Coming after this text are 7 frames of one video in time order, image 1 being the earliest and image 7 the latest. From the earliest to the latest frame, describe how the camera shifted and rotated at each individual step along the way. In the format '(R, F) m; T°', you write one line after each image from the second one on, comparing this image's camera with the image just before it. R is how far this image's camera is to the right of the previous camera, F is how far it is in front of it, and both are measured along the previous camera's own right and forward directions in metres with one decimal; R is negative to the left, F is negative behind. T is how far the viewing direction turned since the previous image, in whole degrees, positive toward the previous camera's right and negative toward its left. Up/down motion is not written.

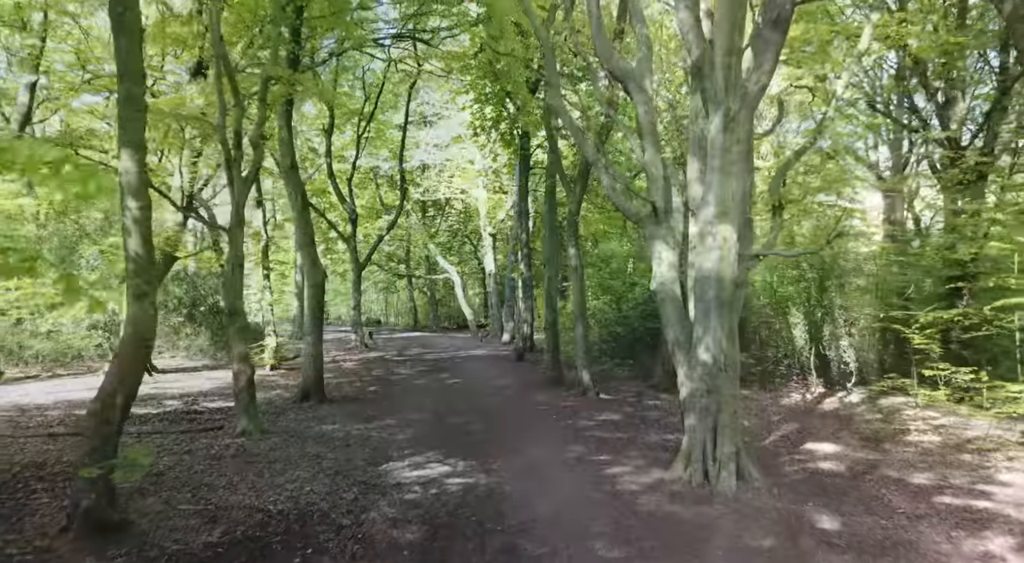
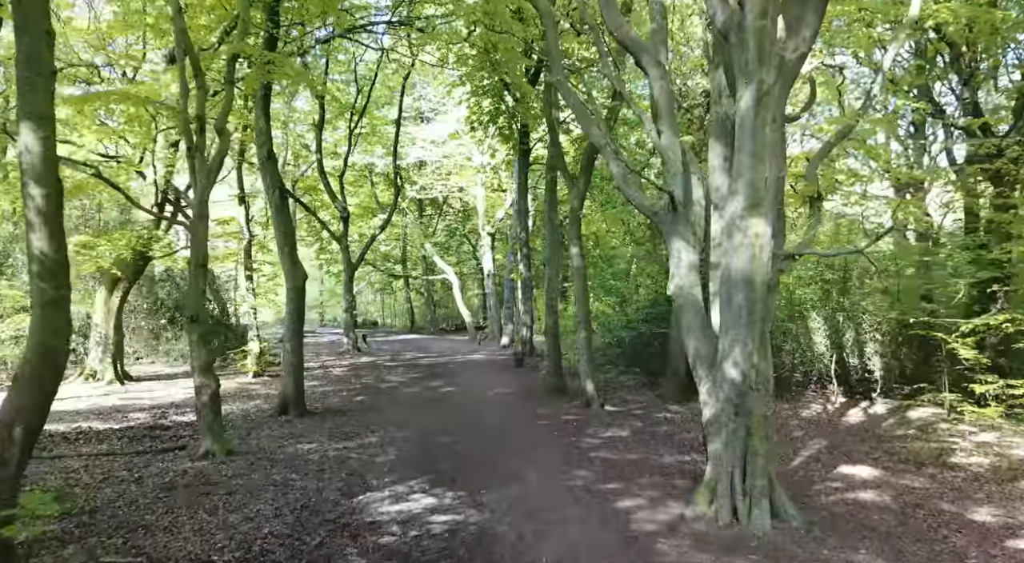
(0.0, +1.0) m; 0°
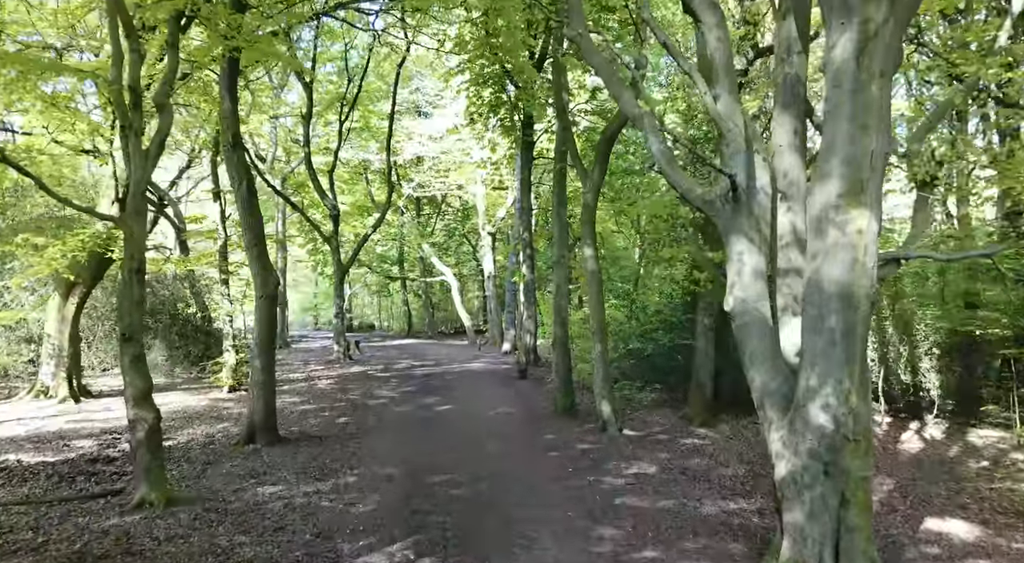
(-0.1, +1.6) m; 0°
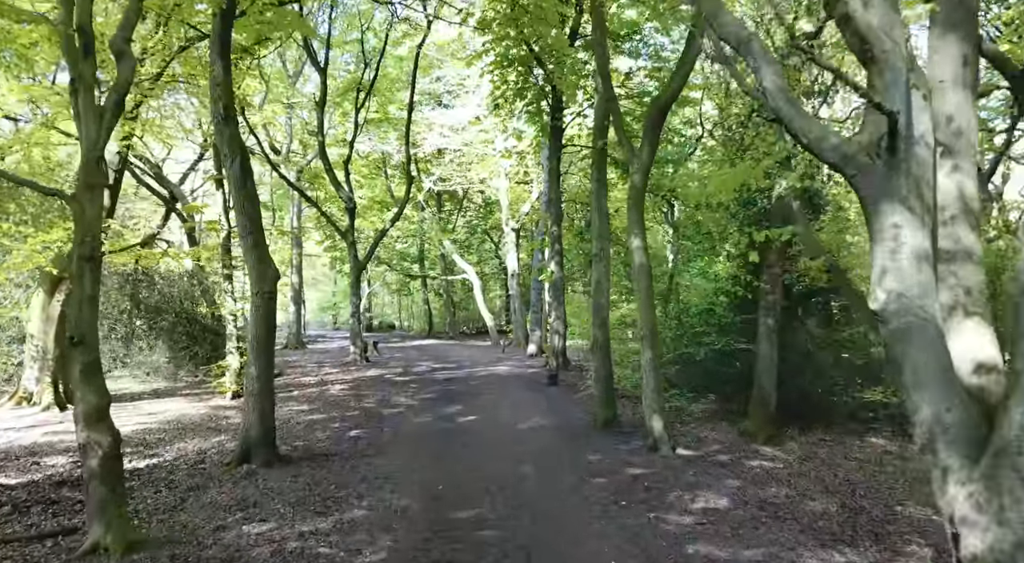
(-0.2, +1.4) m; -2°
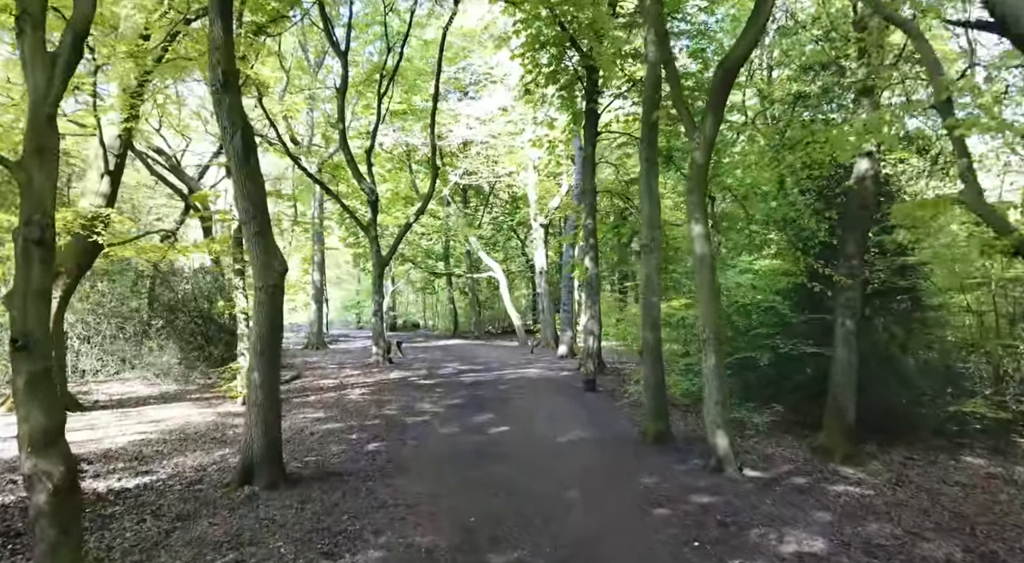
(-0.2, +1.2) m; -2°
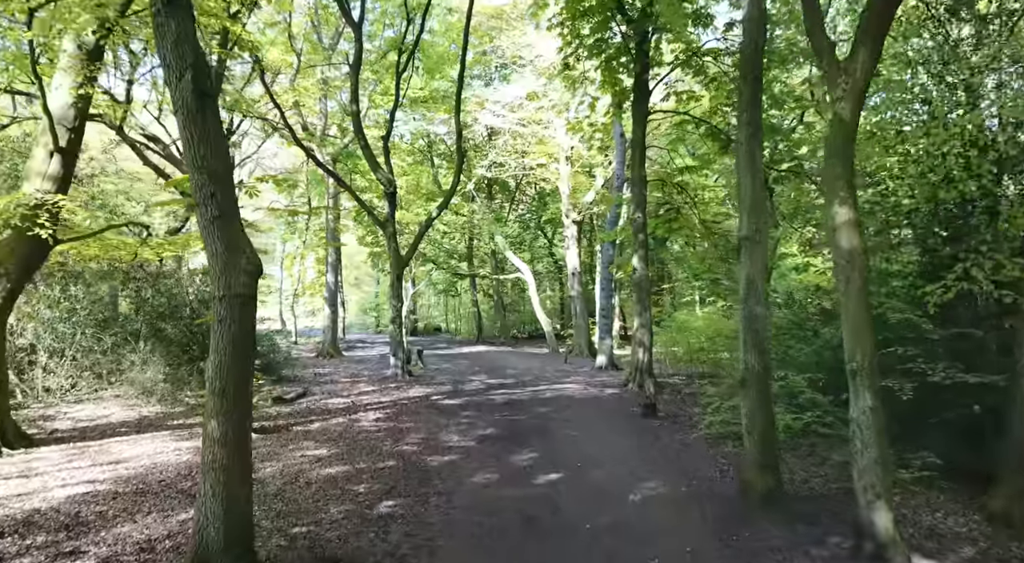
(-0.4, +2.3) m; -2°
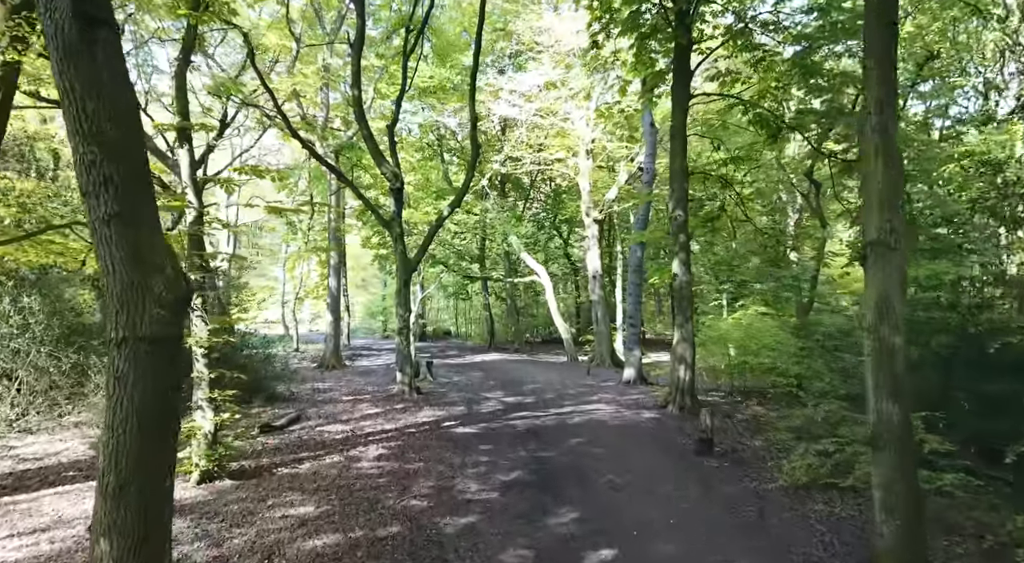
(-0.3, +1.9) m; -1°
